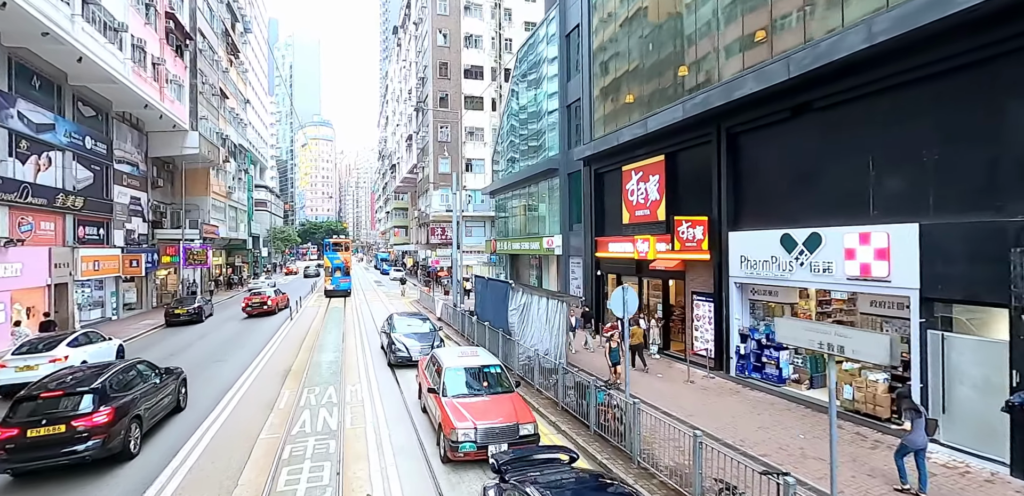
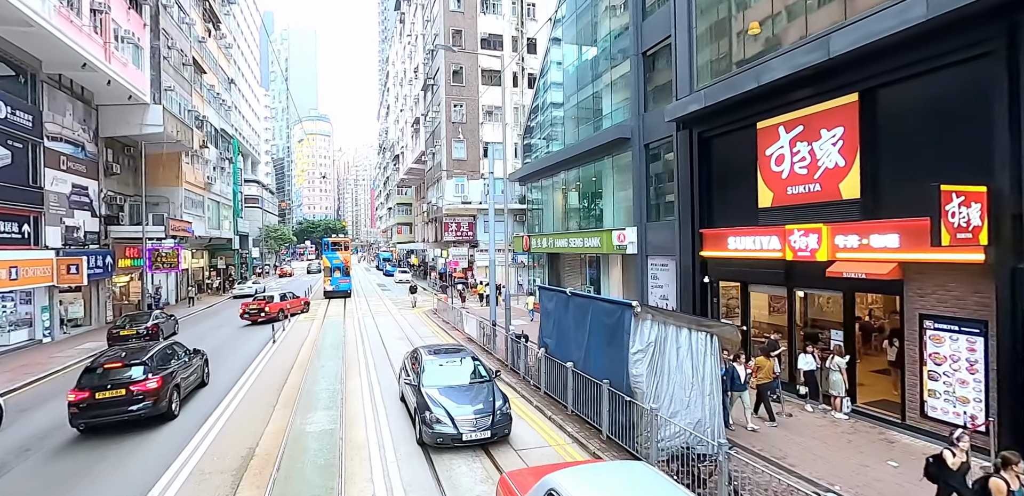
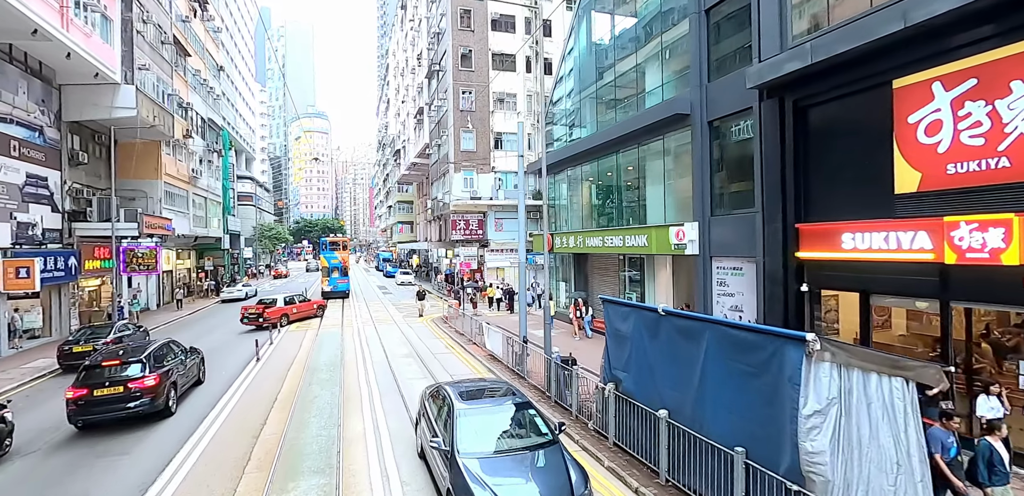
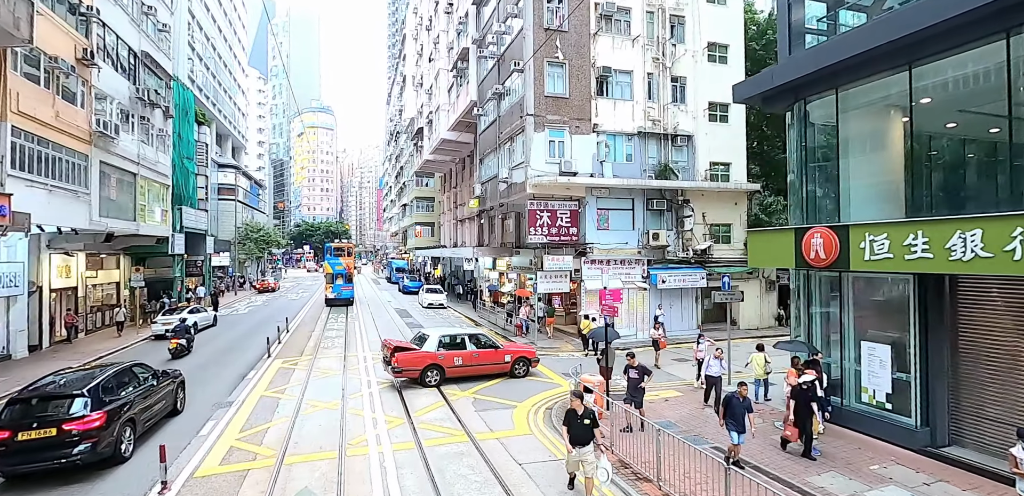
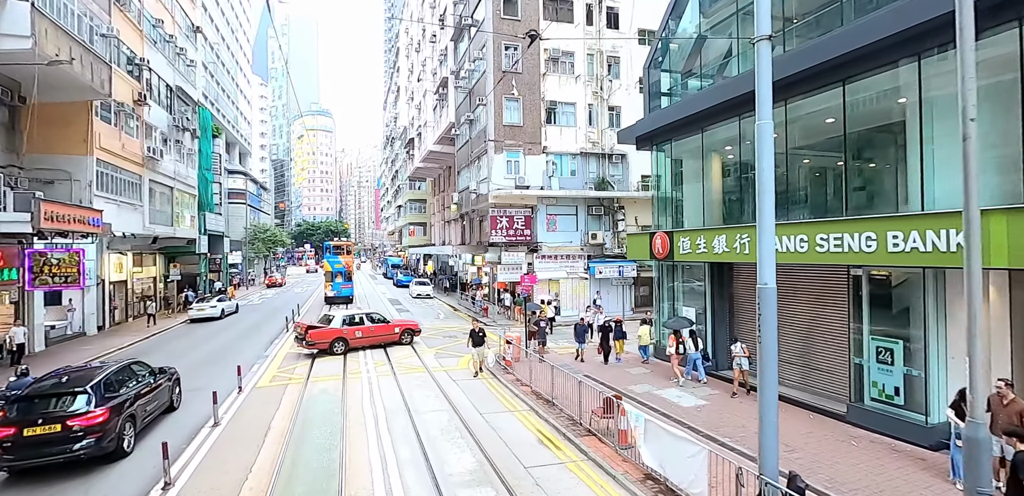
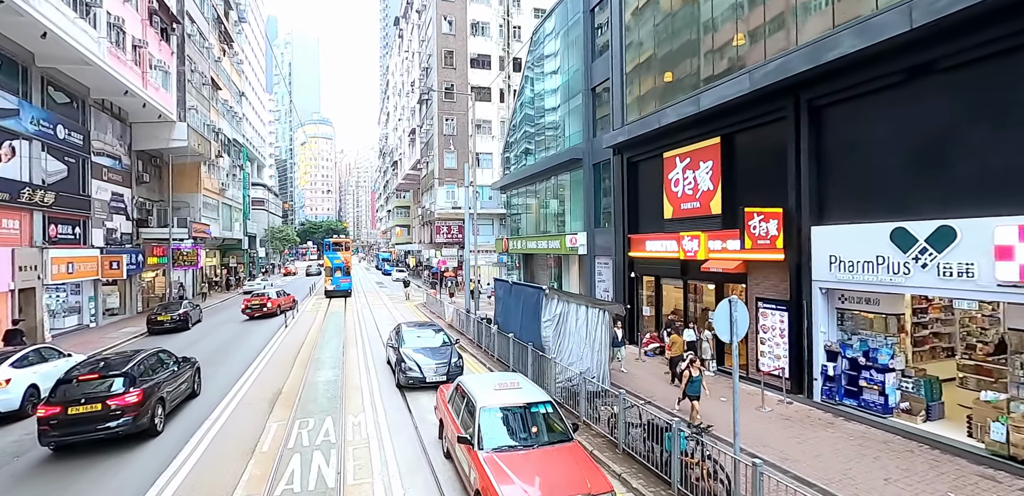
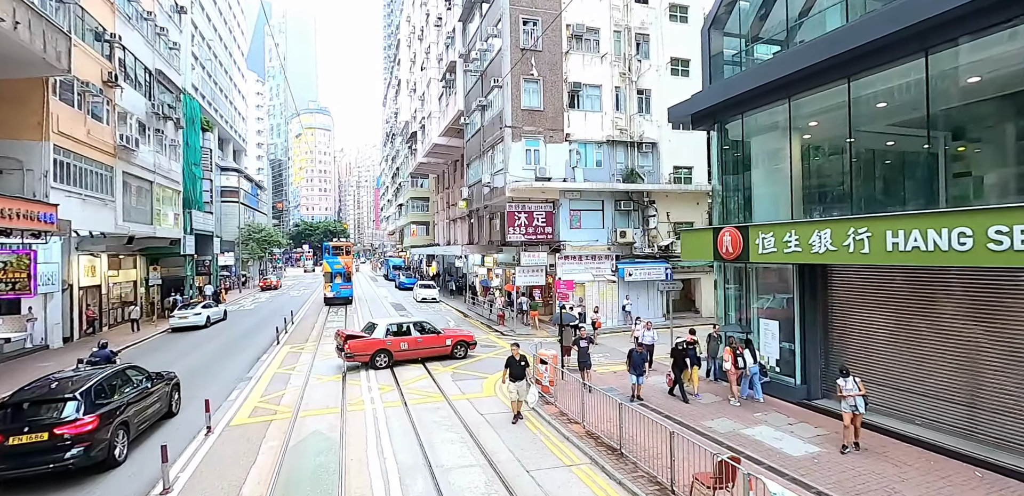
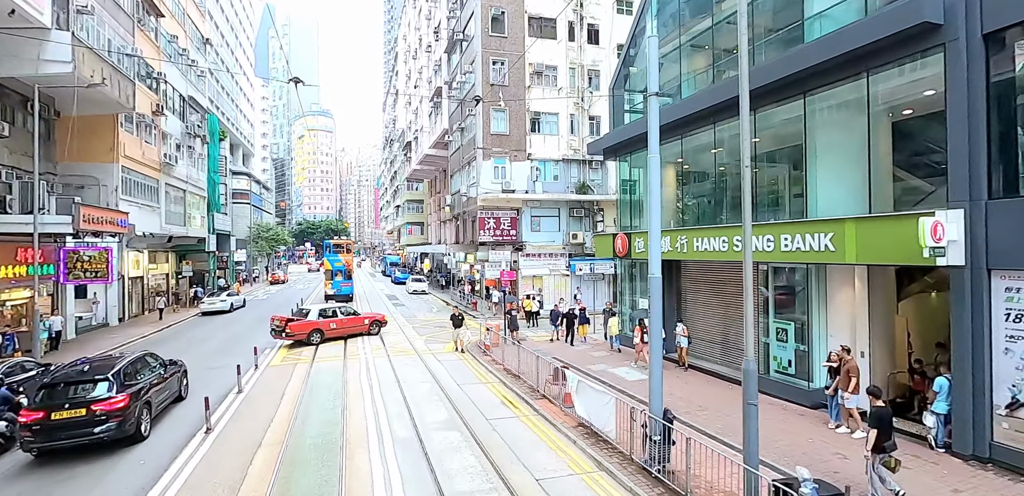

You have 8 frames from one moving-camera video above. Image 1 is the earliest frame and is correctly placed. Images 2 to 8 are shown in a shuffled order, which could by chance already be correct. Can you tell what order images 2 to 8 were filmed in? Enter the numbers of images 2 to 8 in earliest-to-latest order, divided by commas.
6, 2, 3, 8, 5, 7, 4
